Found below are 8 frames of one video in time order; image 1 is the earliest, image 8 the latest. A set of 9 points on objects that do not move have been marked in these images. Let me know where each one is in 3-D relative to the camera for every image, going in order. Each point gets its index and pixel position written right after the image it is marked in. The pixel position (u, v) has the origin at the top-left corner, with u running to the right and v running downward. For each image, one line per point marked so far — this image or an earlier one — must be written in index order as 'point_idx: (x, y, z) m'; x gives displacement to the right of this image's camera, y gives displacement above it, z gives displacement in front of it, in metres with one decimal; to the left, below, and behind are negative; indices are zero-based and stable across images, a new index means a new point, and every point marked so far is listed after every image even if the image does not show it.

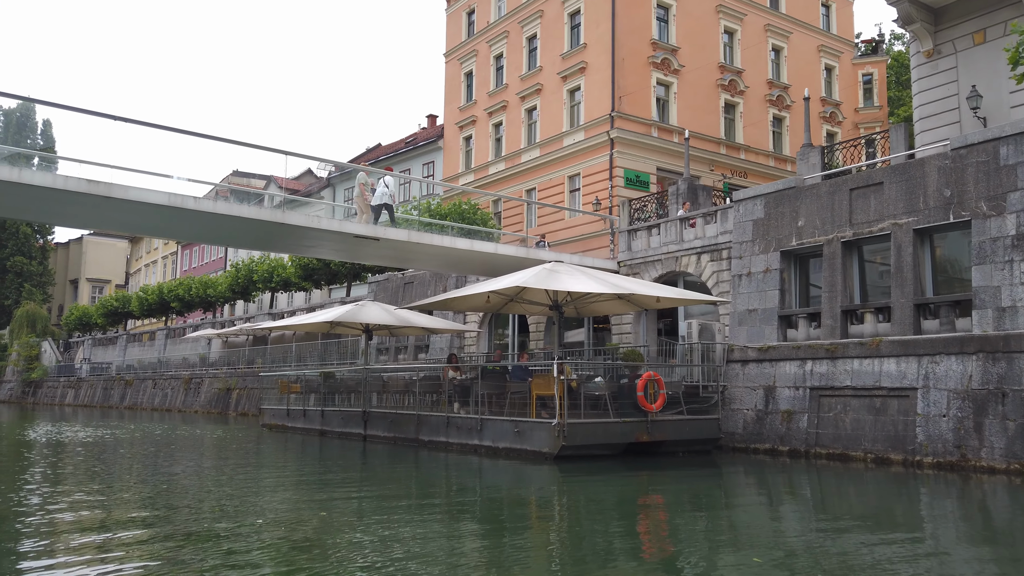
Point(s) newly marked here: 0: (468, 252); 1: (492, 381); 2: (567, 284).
0: (-1.2, +1.0, +20.0) m
1: (-0.4, -1.8, +14.2) m
2: (+1.1, +0.1, +14.4) m
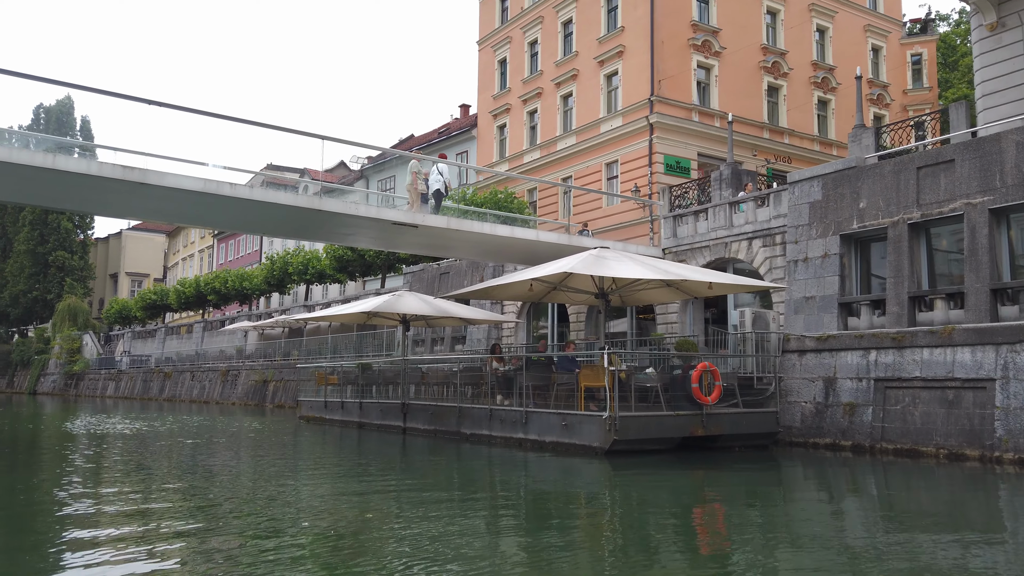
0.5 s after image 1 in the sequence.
0: (-0.1, +1.3, +19.4) m
1: (+0.5, -1.5, +13.6) m
2: (+1.9, +0.4, +13.7) m
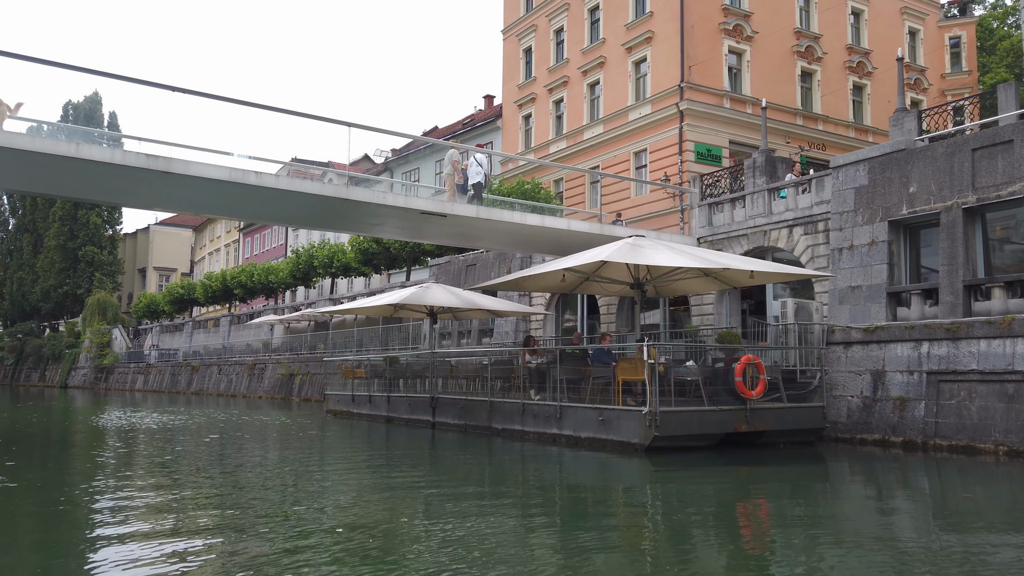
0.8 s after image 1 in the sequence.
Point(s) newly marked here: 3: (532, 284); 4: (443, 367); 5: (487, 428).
0: (+0.6, +1.5, +18.9) m
1: (+1.1, -1.3, +13.1) m
2: (+2.5, +0.5, +13.1) m
3: (+0.4, +0.1, +15.7) m
4: (-1.5, -1.8, +16.8) m
5: (-0.5, -2.9, +15.4) m
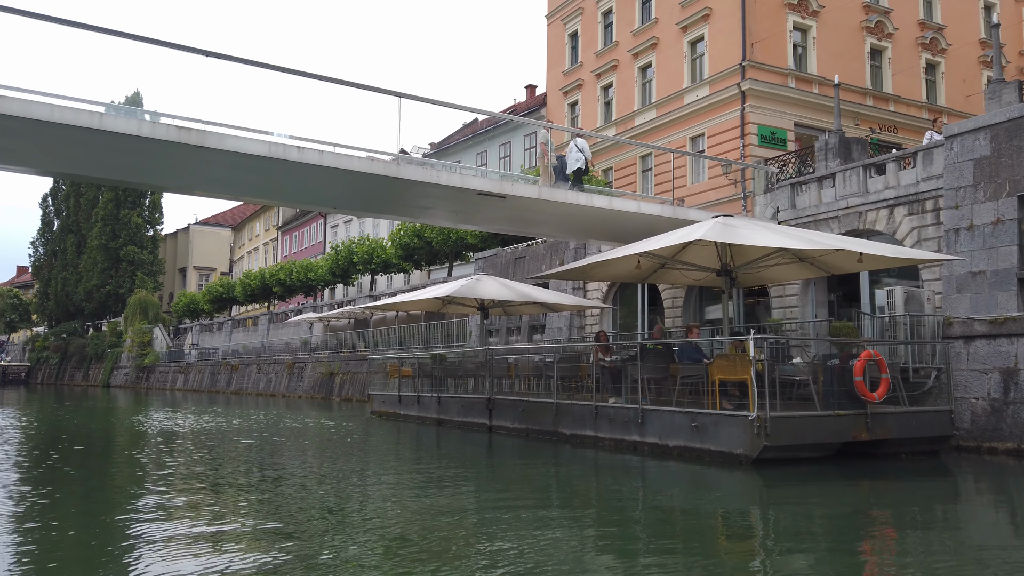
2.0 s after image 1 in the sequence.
0: (+2.0, +1.8, +17.2) m
1: (+2.2, -1.1, +11.4) m
2: (+3.6, +0.8, +11.4) m
3: (+1.7, +0.3, +14.0) m
4: (-0.2, -1.6, +15.3) m
5: (+0.7, -2.7, +13.8) m
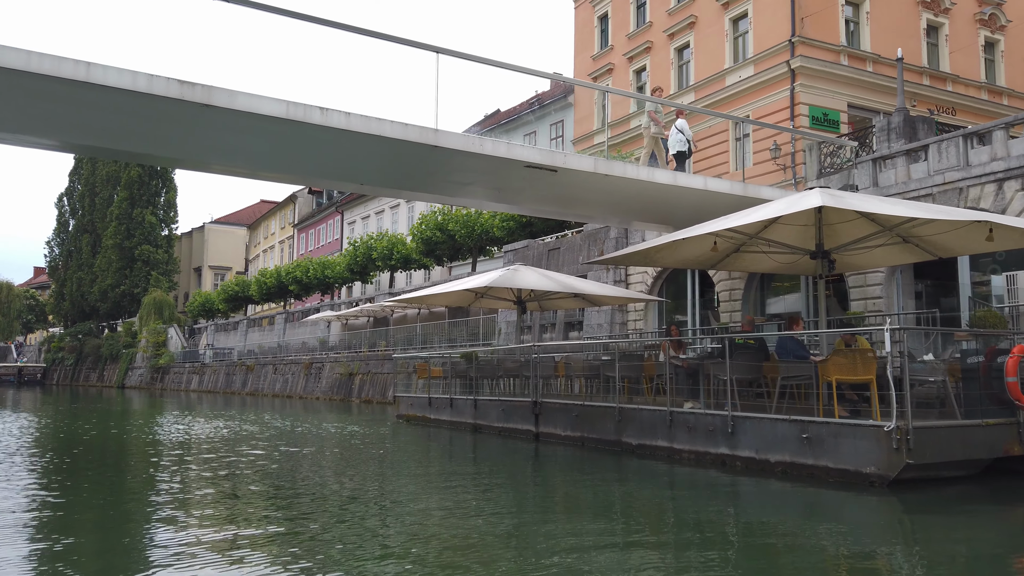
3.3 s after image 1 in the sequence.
0: (+2.9, +2.0, +15.3) m
1: (+3.0, -0.9, +9.6) m
2: (+4.4, +1.0, +9.5) m
3: (+2.5, +0.5, +12.2) m
4: (+0.6, -1.4, +13.4) m
5: (+1.6, -2.5, +11.9) m
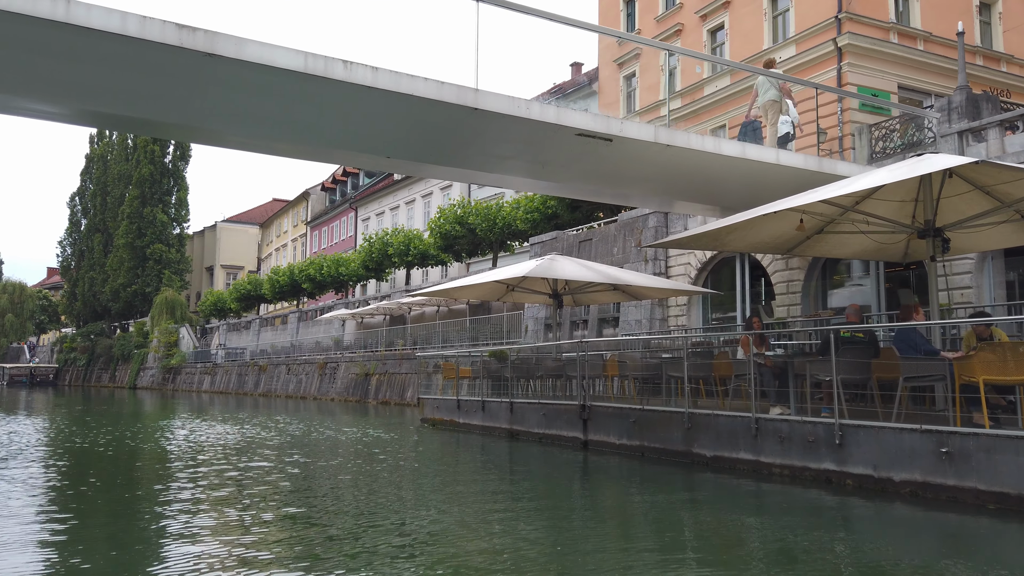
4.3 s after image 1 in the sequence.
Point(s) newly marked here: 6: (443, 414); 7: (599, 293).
0: (+3.7, +2.2, +13.7) m
1: (+3.6, -0.7, +8.0) m
2: (+5.0, +1.2, +7.9) m
3: (+3.2, +0.7, +10.6) m
4: (+1.3, -1.2, +11.9) m
5: (+2.3, -2.3, +10.4) m
6: (-1.6, -2.9, +17.0) m
7: (+2.1, -0.1, +18.0) m
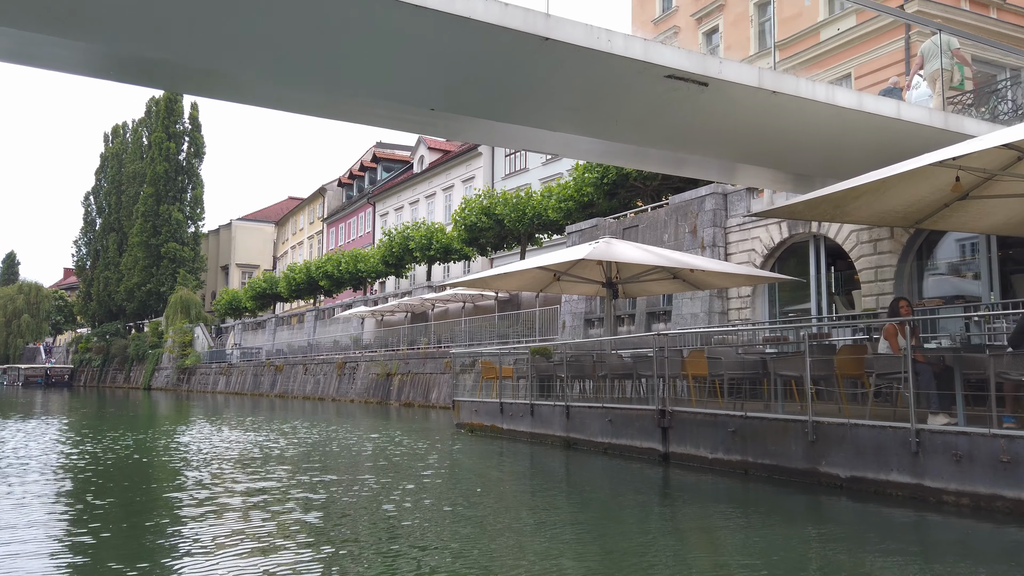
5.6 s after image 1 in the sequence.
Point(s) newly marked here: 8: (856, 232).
0: (+4.5, +2.4, +11.7) m
1: (+4.4, -0.5, +5.9) m
2: (+5.8, +1.4, +5.8) m
3: (+4.0, +0.9, +8.5) m
4: (+2.2, -0.9, +9.9) m
5: (+3.1, -2.0, +8.4) m
6: (-0.6, -2.6, +15.1) m
7: (+3.0, +0.1, +16.0) m
8: (+6.8, +1.1, +14.8) m
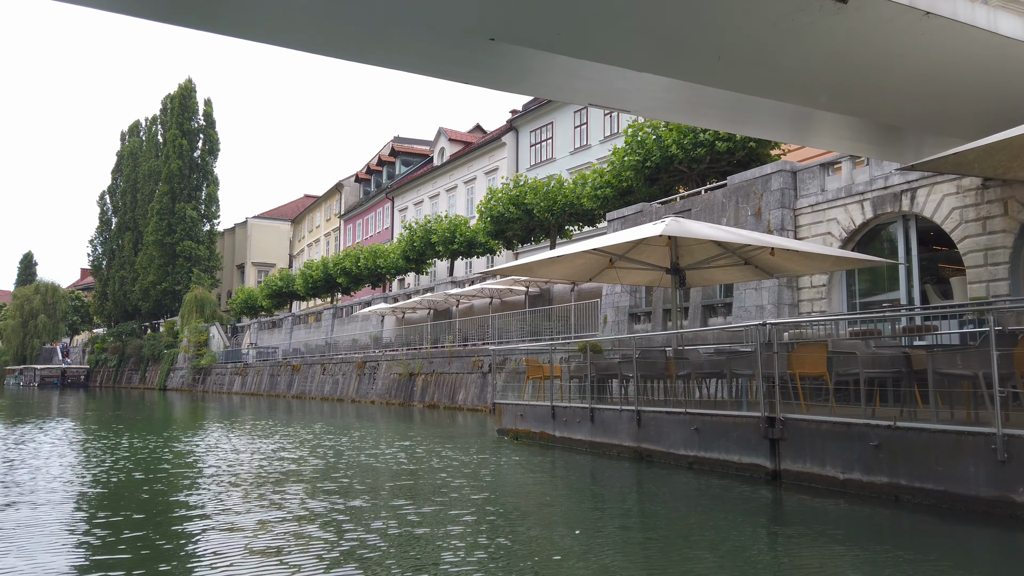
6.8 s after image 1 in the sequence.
0: (+5.3, +2.6, +9.8) m
1: (+5.1, -0.3, +4.0) m
2: (+6.5, +1.7, +3.9) m
3: (+4.7, +1.2, +6.6) m
4: (+3.0, -0.7, +8.0) m
5: (+3.8, -1.8, +6.5) m
6: (+0.2, -2.4, +13.3) m
7: (+3.9, +0.3, +14.1) m
8: (+7.6, +1.4, +12.9) m
